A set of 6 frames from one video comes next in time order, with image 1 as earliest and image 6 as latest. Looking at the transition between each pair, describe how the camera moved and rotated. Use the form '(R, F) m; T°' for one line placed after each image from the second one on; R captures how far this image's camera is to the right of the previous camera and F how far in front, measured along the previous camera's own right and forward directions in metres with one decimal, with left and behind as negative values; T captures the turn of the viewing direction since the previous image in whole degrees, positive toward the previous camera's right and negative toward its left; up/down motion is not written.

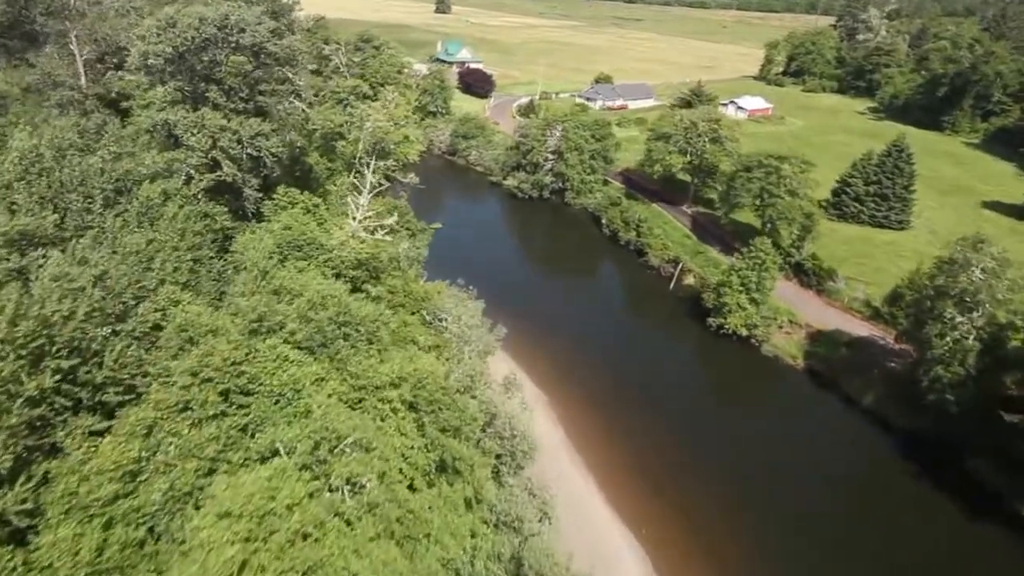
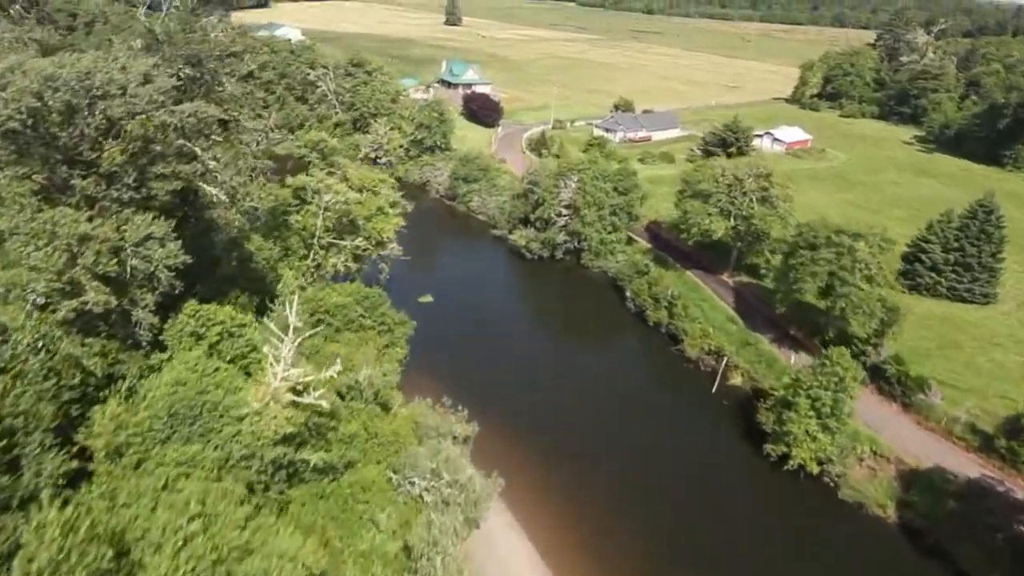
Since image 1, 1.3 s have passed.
(+0.4, +8.3) m; -1°
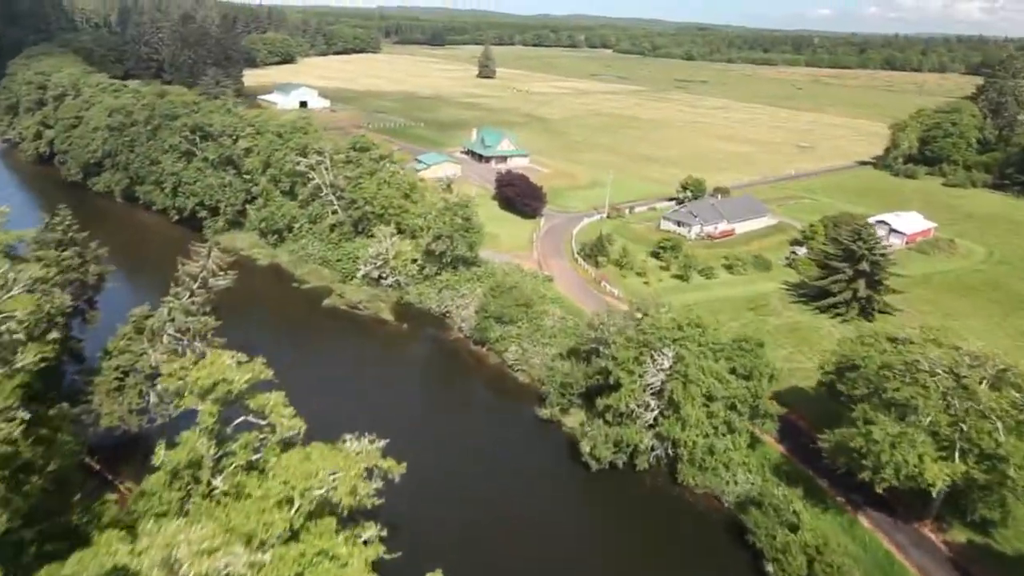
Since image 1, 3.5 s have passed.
(-0.9, +16.6) m; -2°
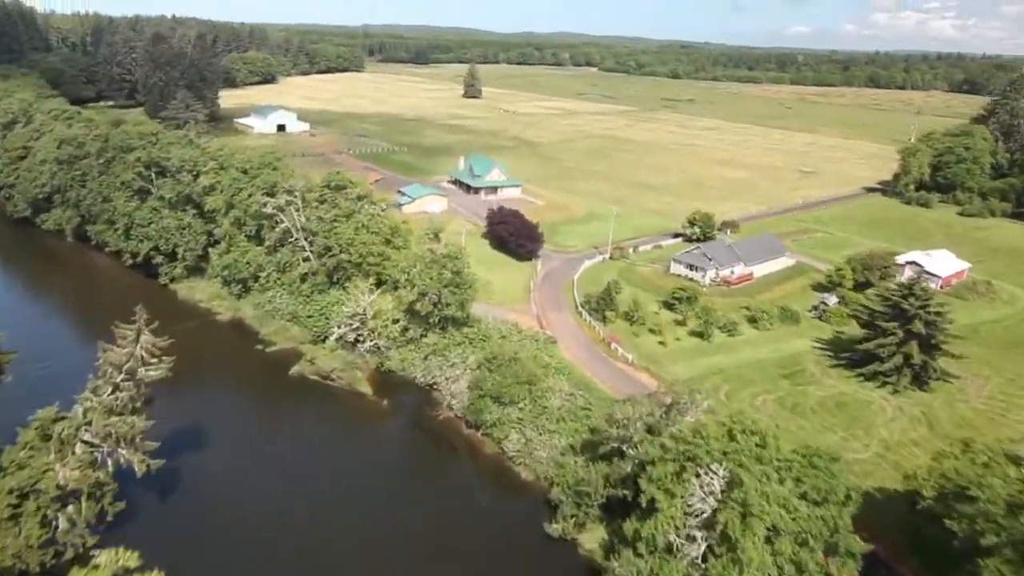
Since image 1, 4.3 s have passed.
(-0.6, +6.4) m; +1°
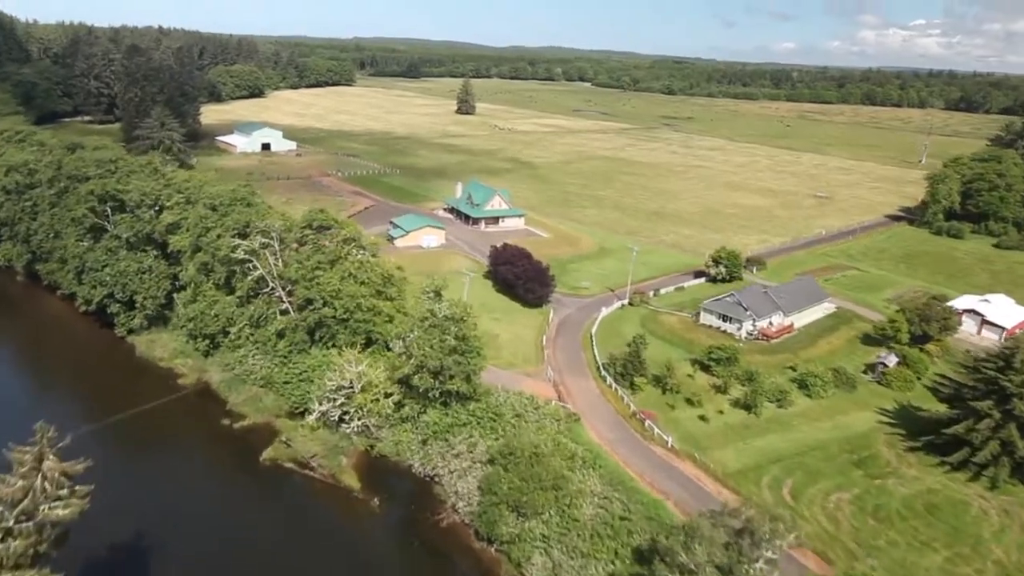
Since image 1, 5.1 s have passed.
(-1.2, +6.8) m; +1°
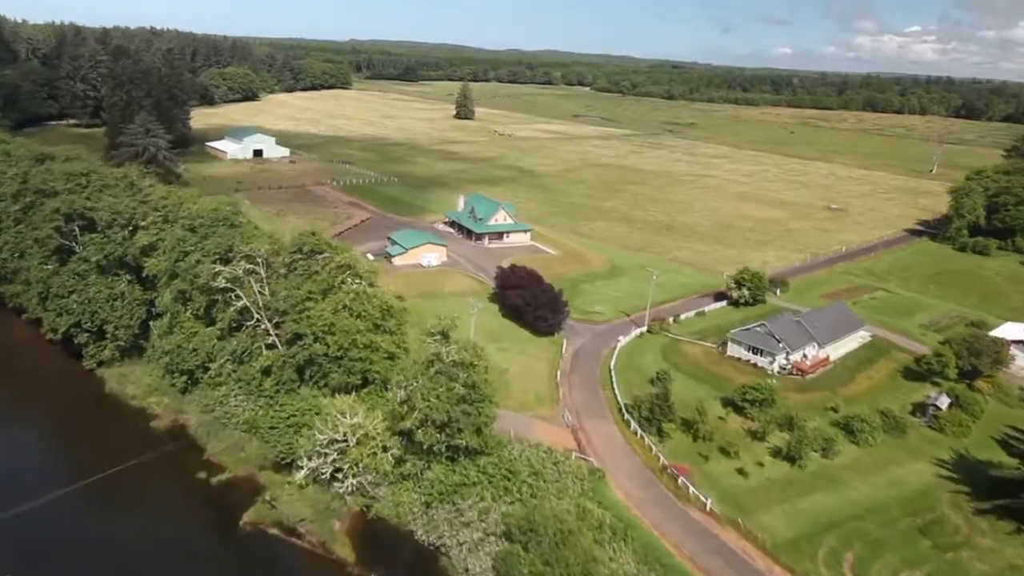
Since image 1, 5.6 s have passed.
(-0.9, +4.2) m; 0°
